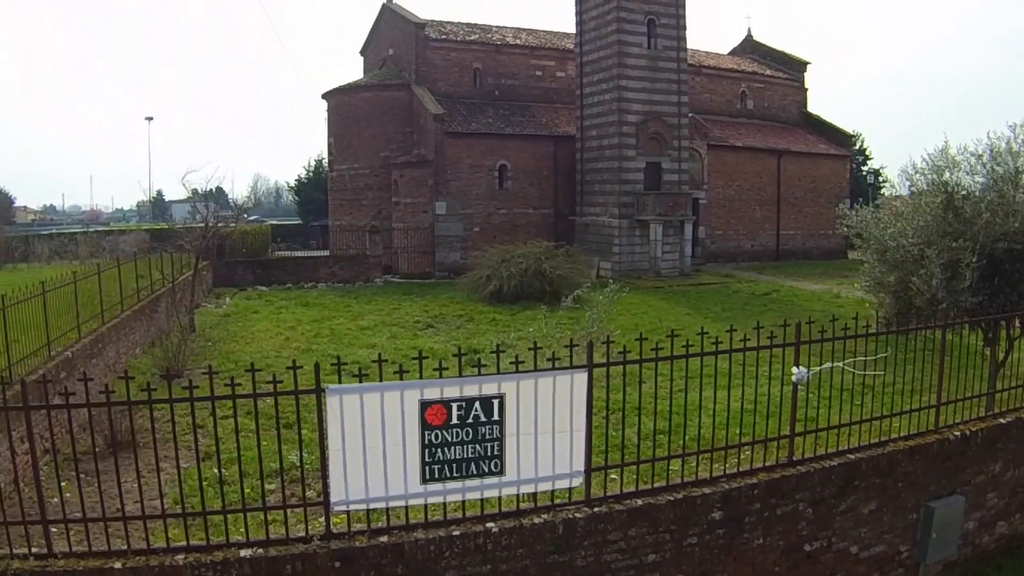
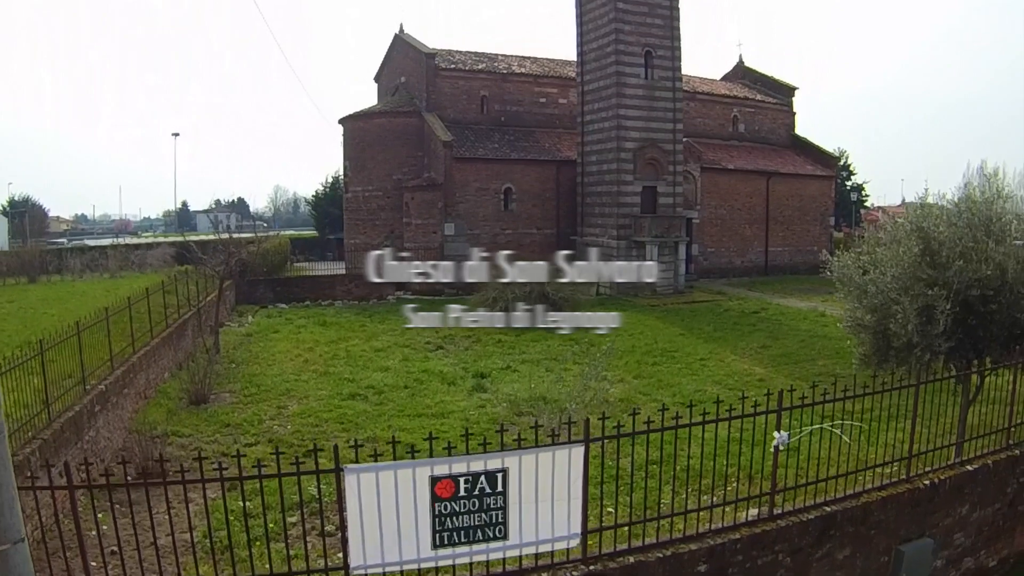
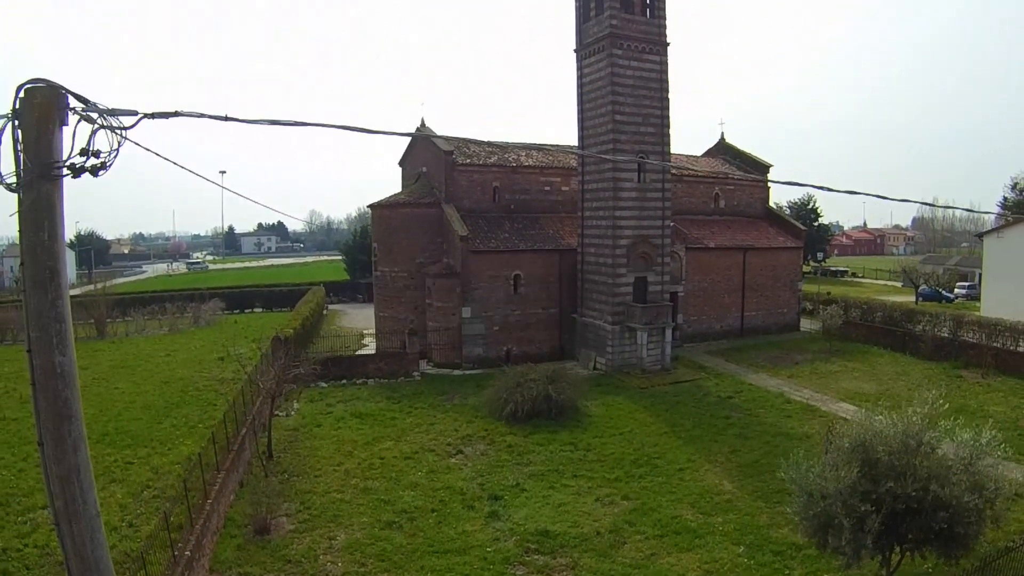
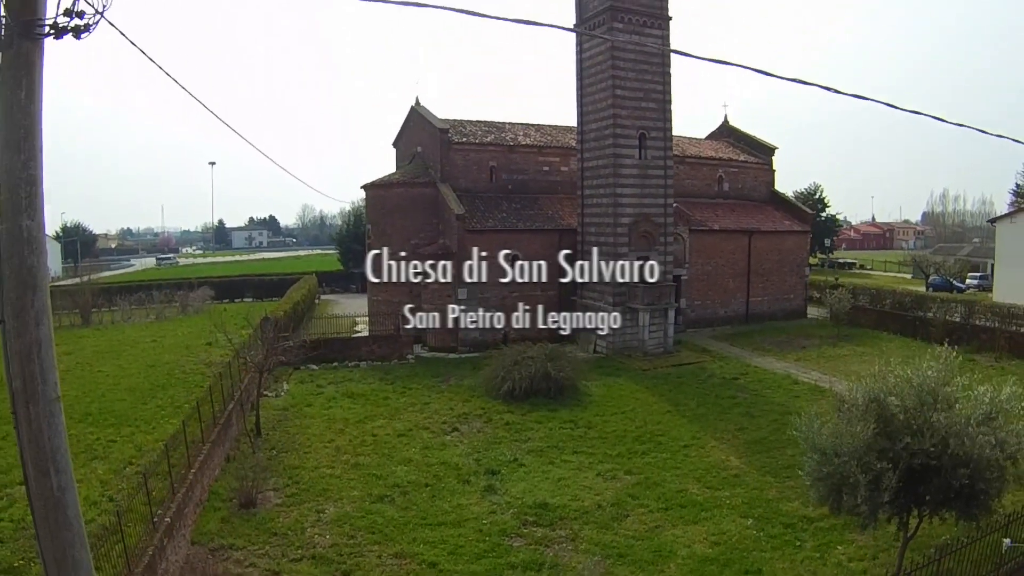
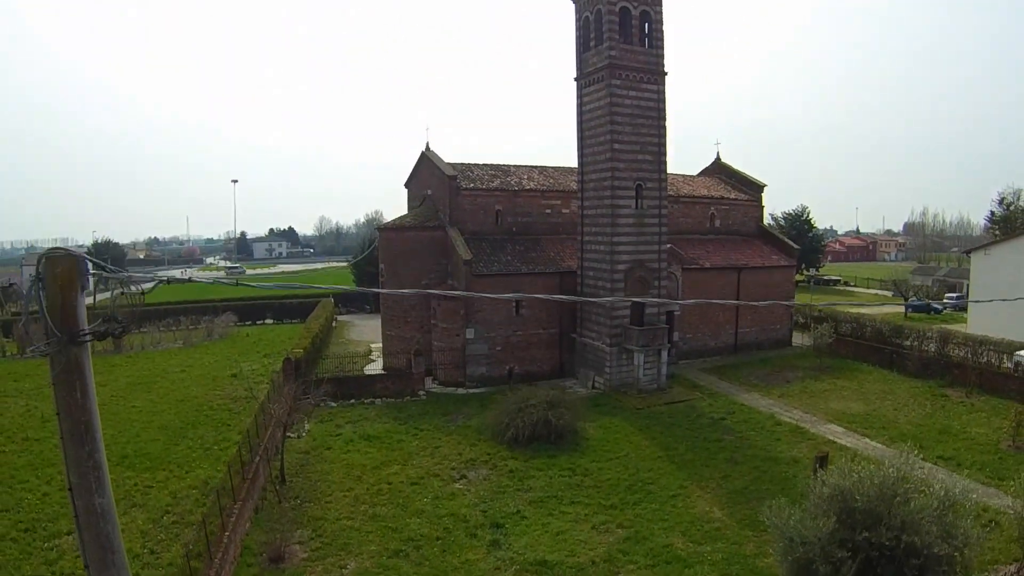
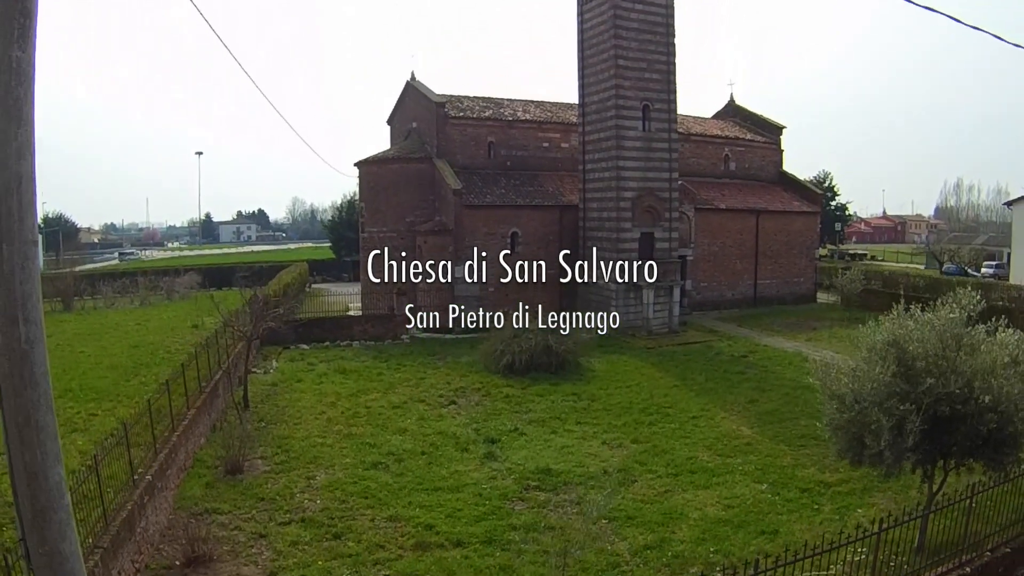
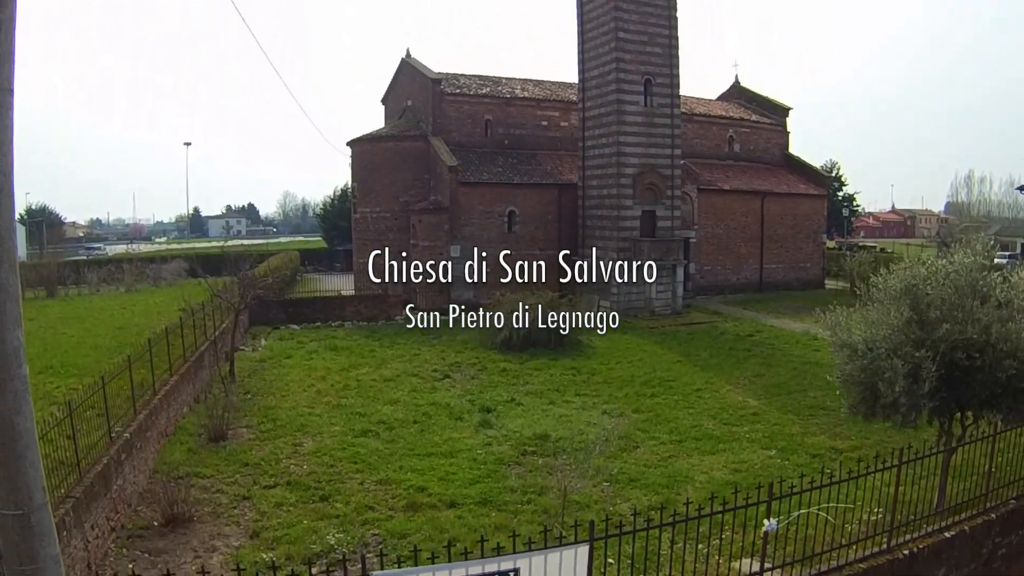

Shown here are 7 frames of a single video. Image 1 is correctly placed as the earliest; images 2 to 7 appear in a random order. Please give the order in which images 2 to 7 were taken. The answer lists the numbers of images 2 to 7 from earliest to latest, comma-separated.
2, 7, 6, 4, 3, 5
